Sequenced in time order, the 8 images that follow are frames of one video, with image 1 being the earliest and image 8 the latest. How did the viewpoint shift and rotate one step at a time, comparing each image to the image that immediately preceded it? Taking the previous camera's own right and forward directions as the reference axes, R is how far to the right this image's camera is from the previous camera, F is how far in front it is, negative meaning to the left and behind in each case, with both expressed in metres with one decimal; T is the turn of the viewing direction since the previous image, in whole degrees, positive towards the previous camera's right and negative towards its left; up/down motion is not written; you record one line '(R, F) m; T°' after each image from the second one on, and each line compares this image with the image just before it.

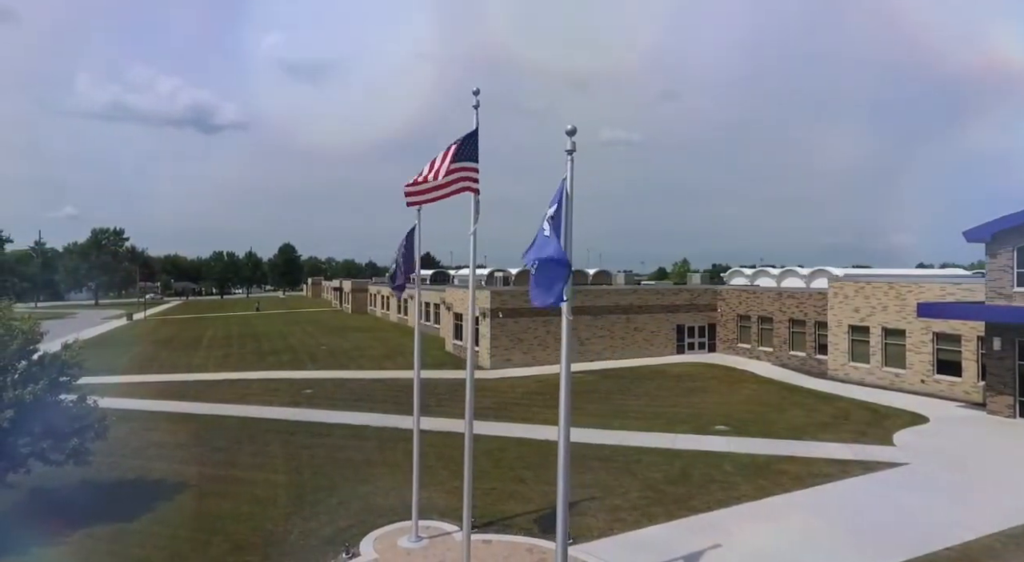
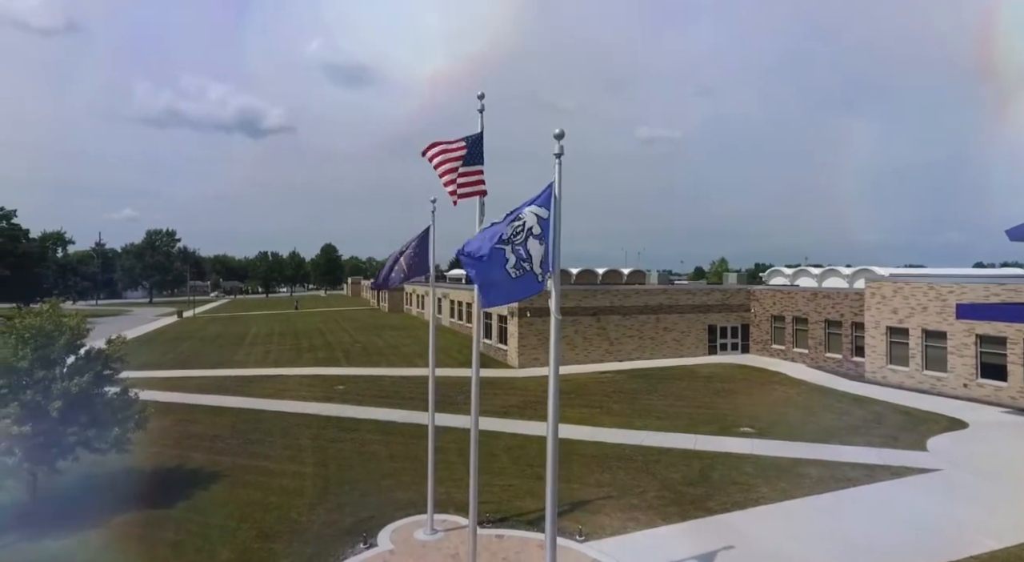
(+0.6, -0.2) m; -4°
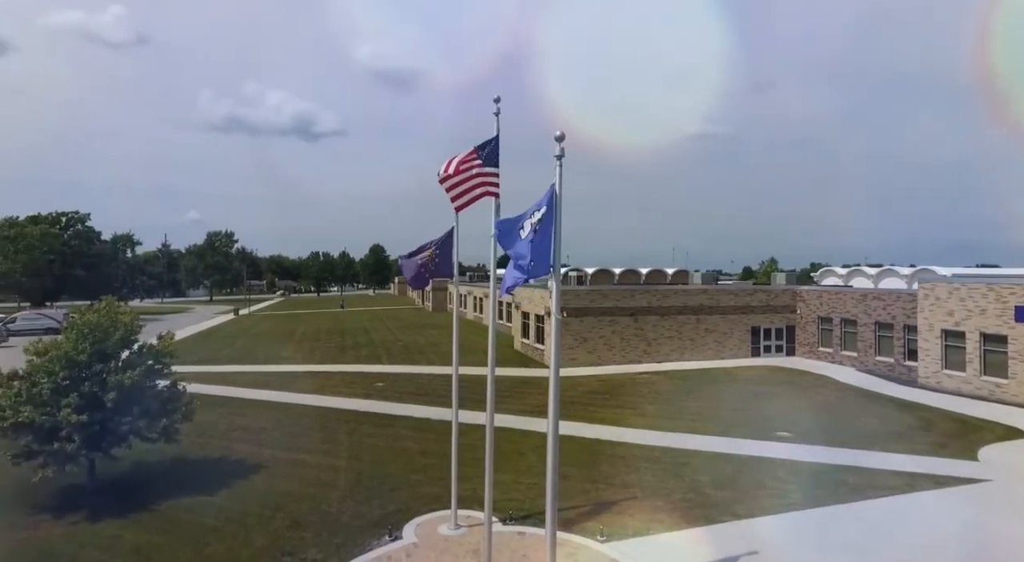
(+0.7, -0.2) m; -5°
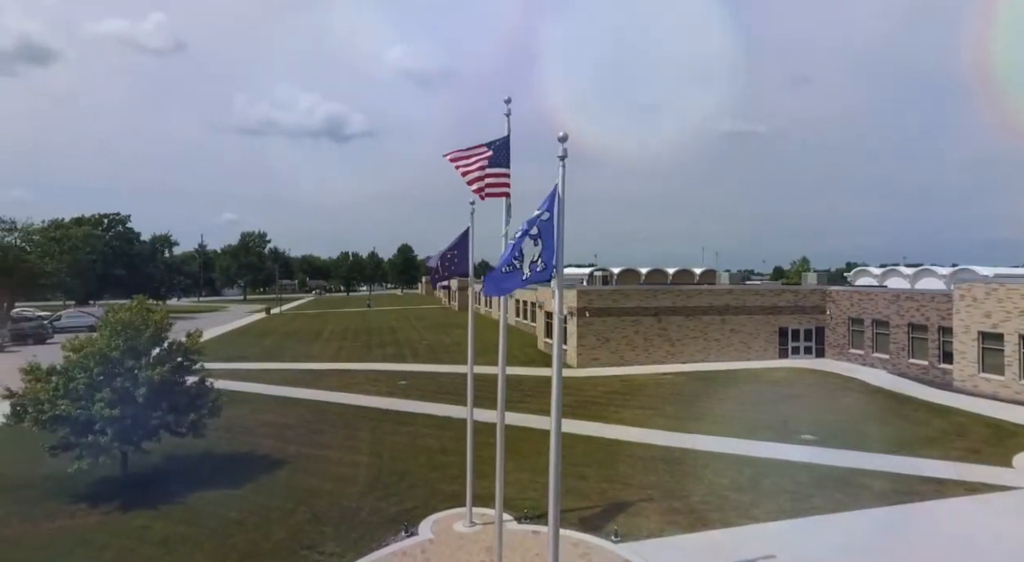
(+0.4, -0.1) m; -3°
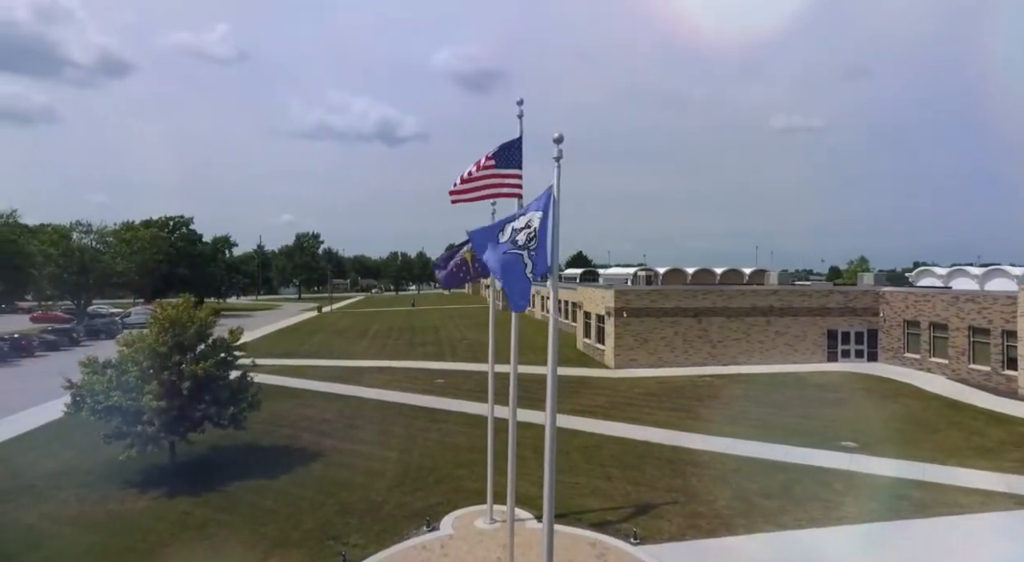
(+0.8, -0.1) m; -5°
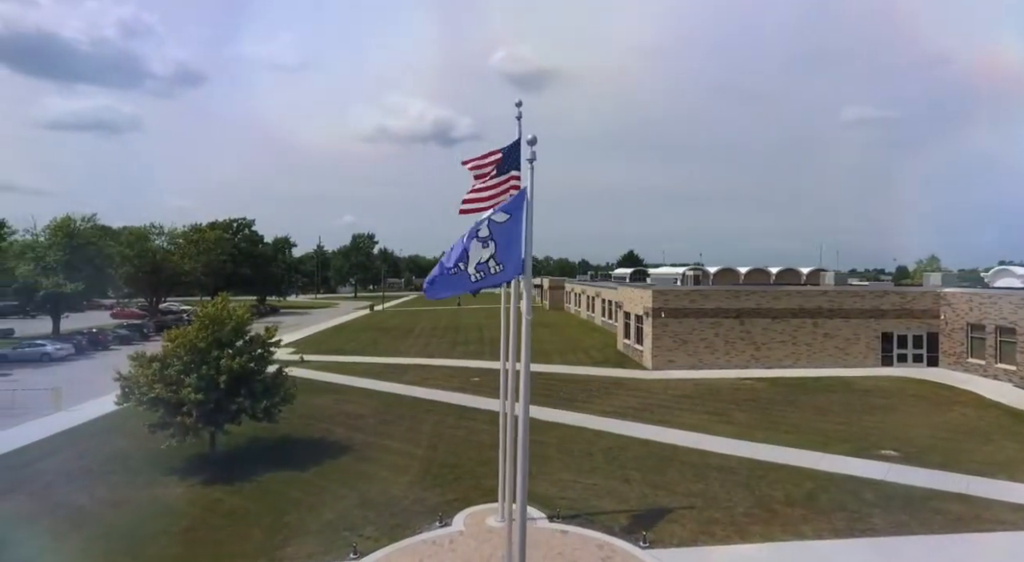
(+1.2, 0.0) m; -6°
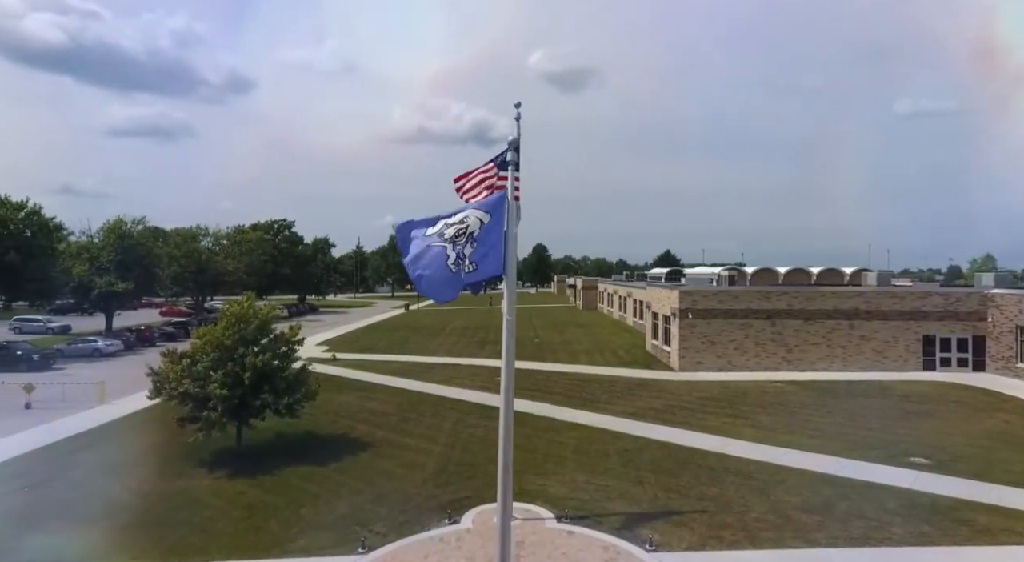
(+0.8, 0.0) m; -4°
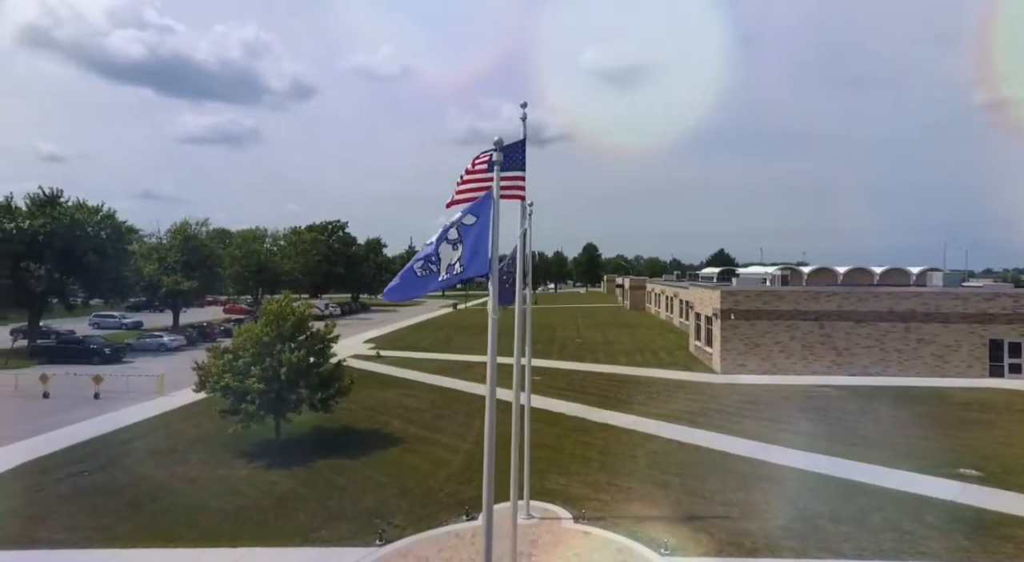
(+0.9, +0.1) m; -6°
